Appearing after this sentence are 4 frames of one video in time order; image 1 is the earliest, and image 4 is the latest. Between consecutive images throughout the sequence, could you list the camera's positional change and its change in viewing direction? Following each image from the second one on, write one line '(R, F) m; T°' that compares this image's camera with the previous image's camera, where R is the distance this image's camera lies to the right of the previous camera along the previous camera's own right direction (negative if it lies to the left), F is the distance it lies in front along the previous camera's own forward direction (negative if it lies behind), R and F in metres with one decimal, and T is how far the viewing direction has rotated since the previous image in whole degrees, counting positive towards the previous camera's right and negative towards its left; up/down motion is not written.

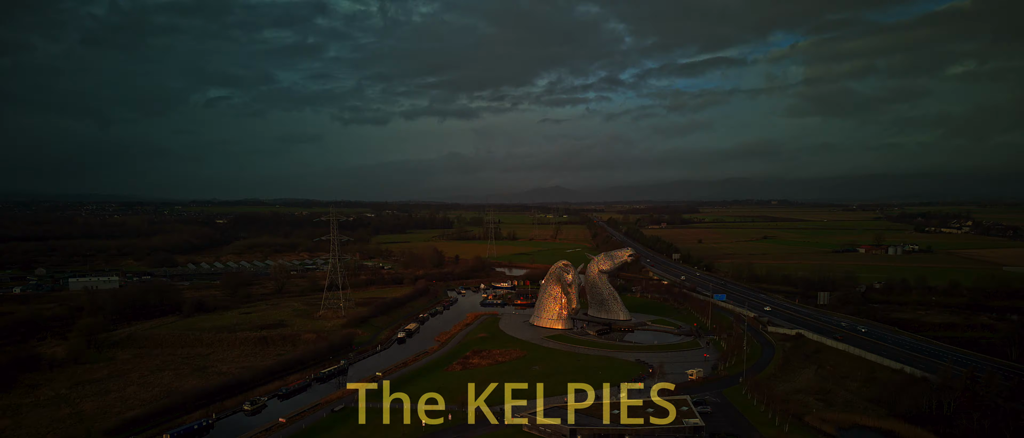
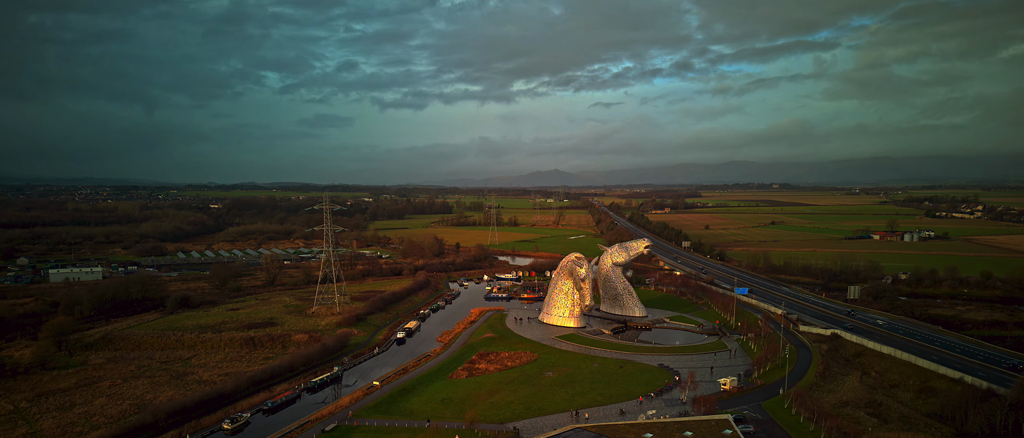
(-0.8, +3.2) m; 0°
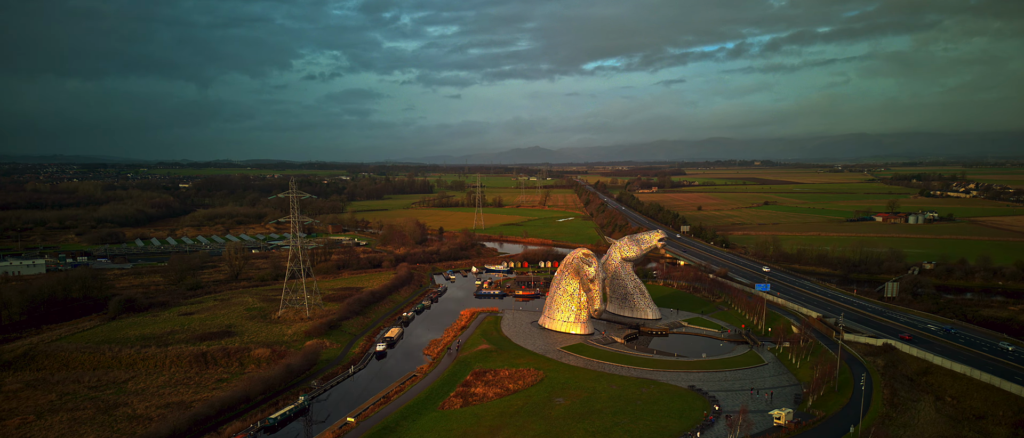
(-1.0, +5.2) m; +2°
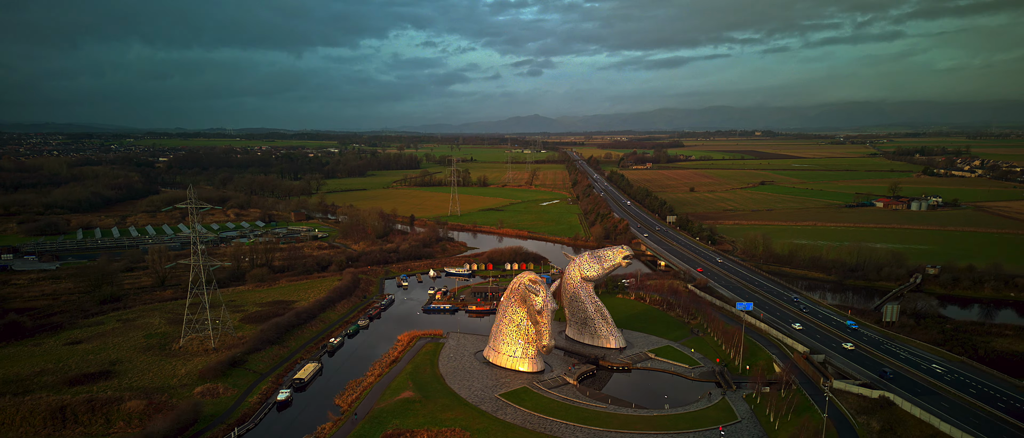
(+3.6, +5.5) m; 0°
